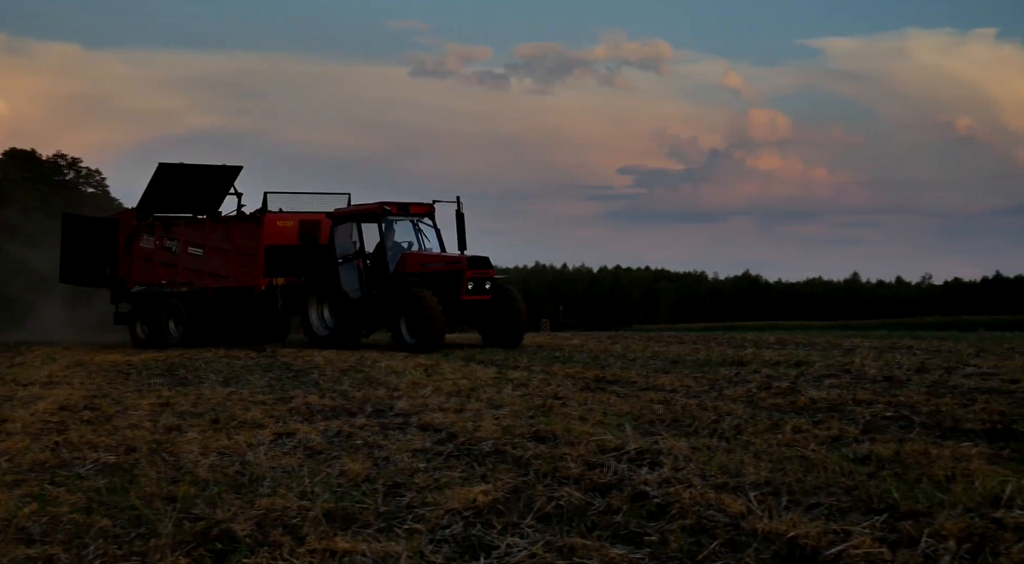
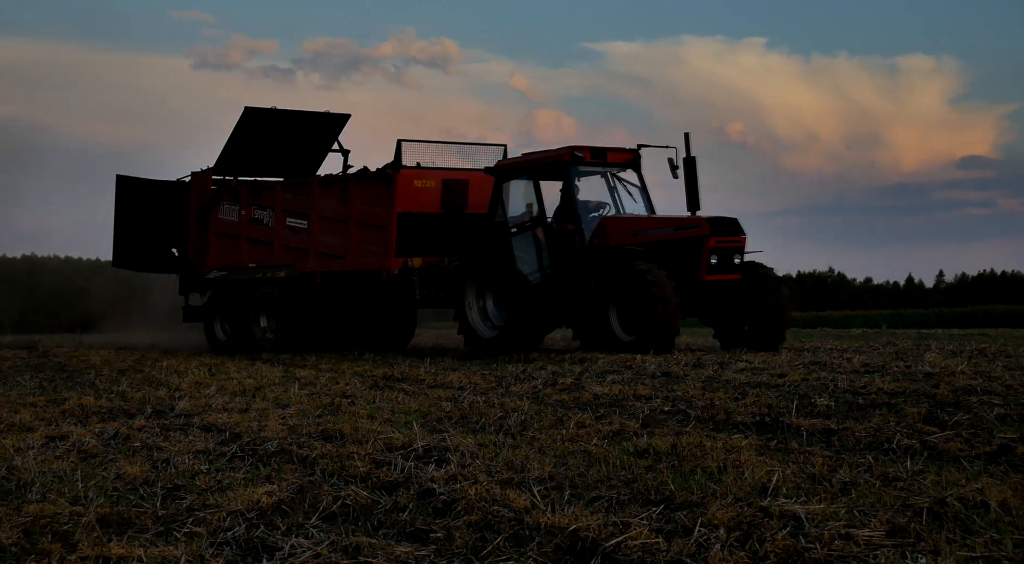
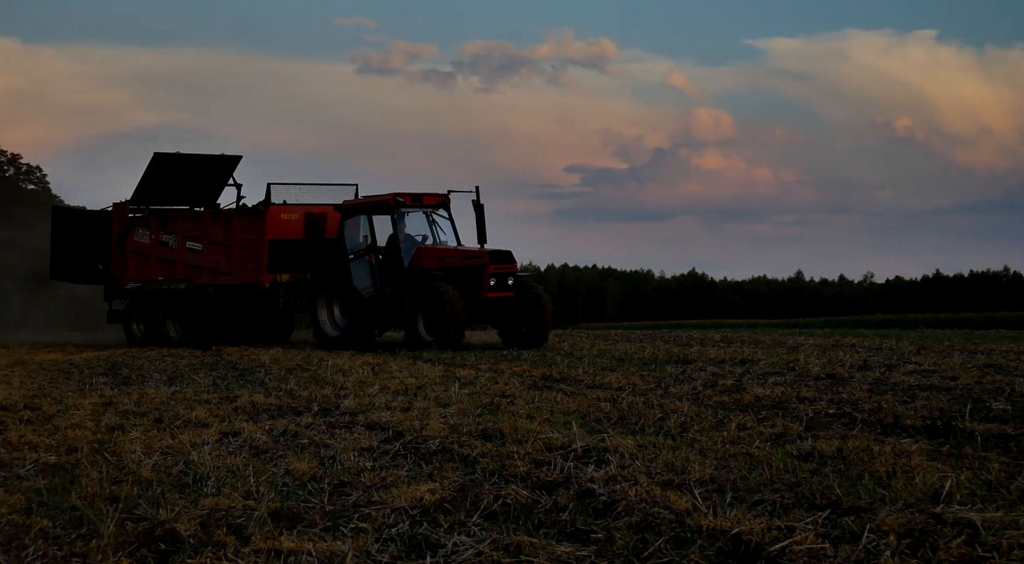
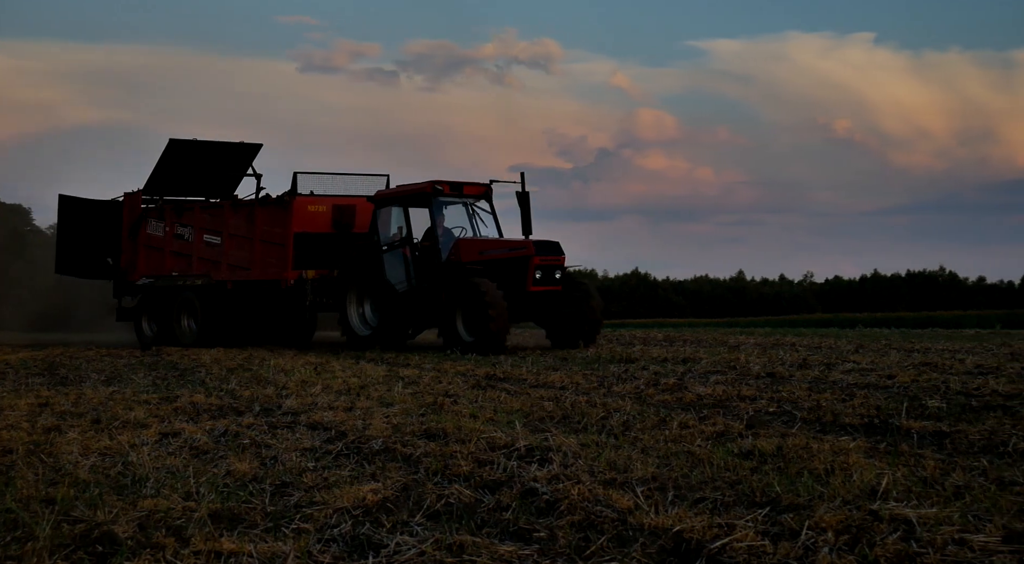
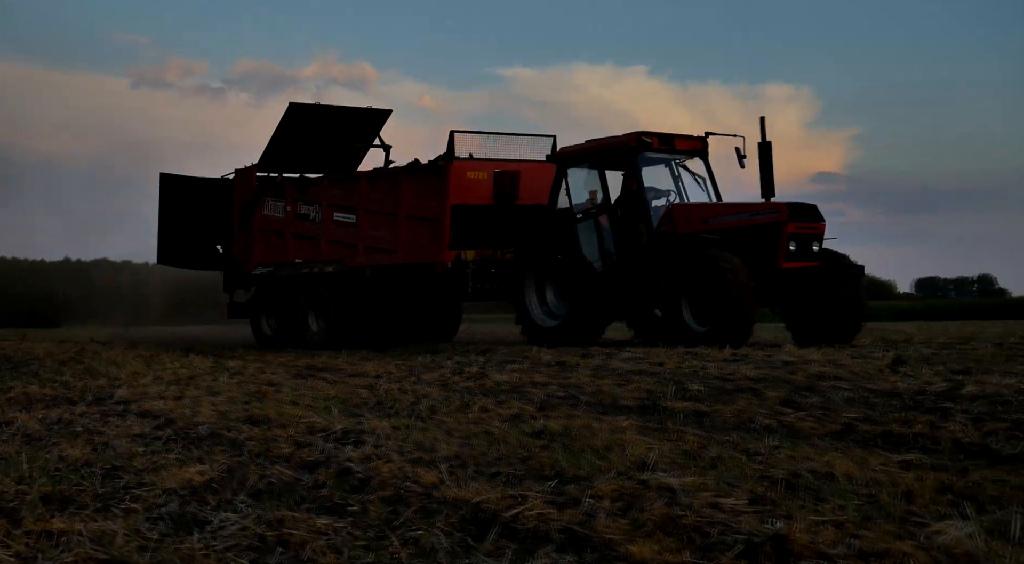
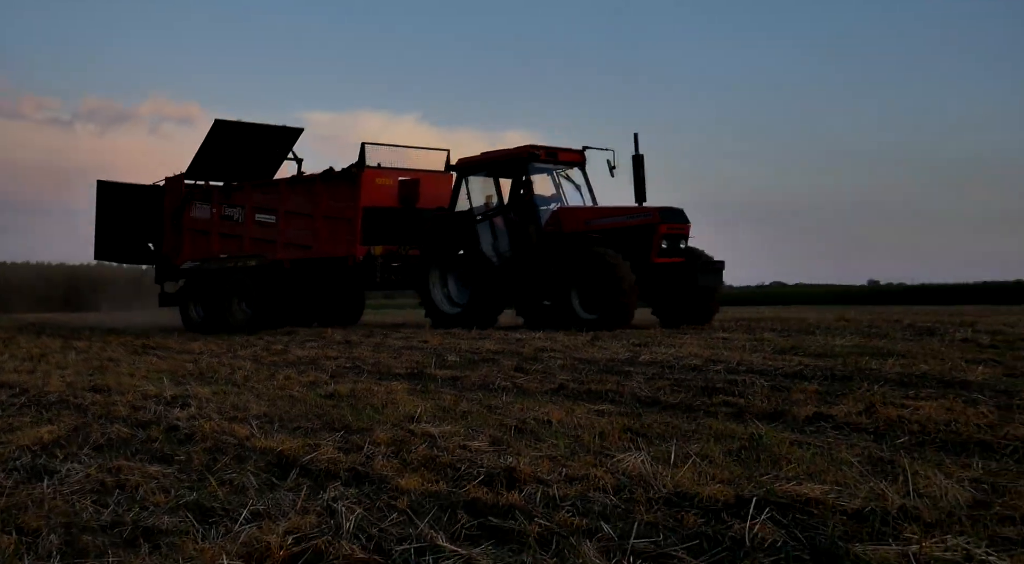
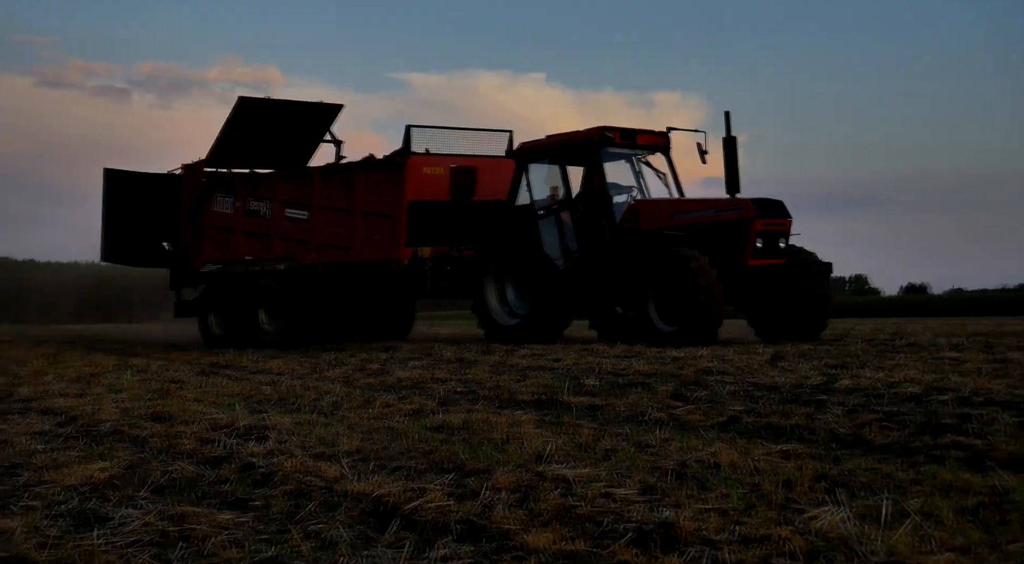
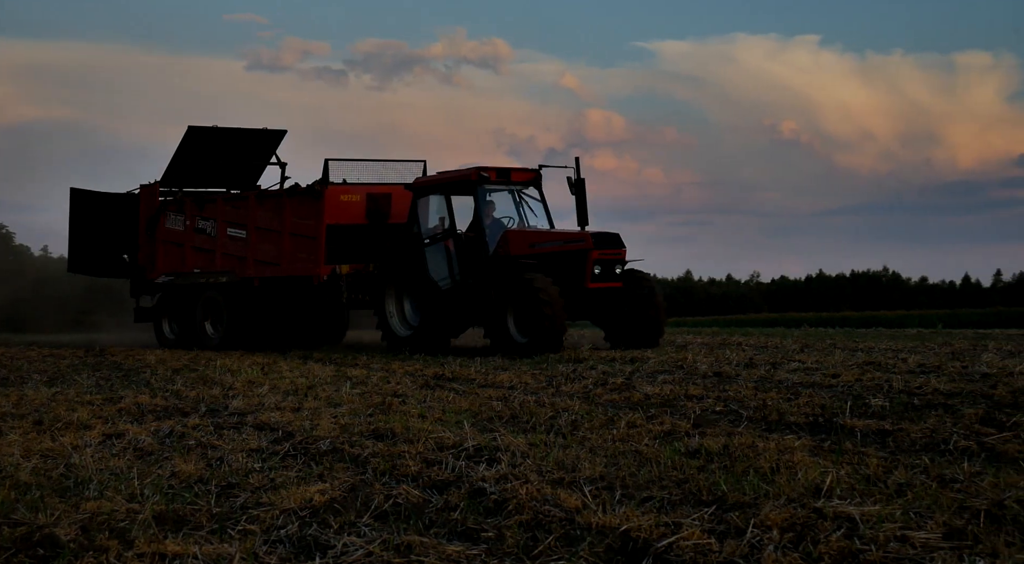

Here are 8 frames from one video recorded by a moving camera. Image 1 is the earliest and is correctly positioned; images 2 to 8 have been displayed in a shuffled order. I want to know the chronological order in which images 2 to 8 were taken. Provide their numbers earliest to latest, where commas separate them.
3, 4, 8, 2, 5, 7, 6
